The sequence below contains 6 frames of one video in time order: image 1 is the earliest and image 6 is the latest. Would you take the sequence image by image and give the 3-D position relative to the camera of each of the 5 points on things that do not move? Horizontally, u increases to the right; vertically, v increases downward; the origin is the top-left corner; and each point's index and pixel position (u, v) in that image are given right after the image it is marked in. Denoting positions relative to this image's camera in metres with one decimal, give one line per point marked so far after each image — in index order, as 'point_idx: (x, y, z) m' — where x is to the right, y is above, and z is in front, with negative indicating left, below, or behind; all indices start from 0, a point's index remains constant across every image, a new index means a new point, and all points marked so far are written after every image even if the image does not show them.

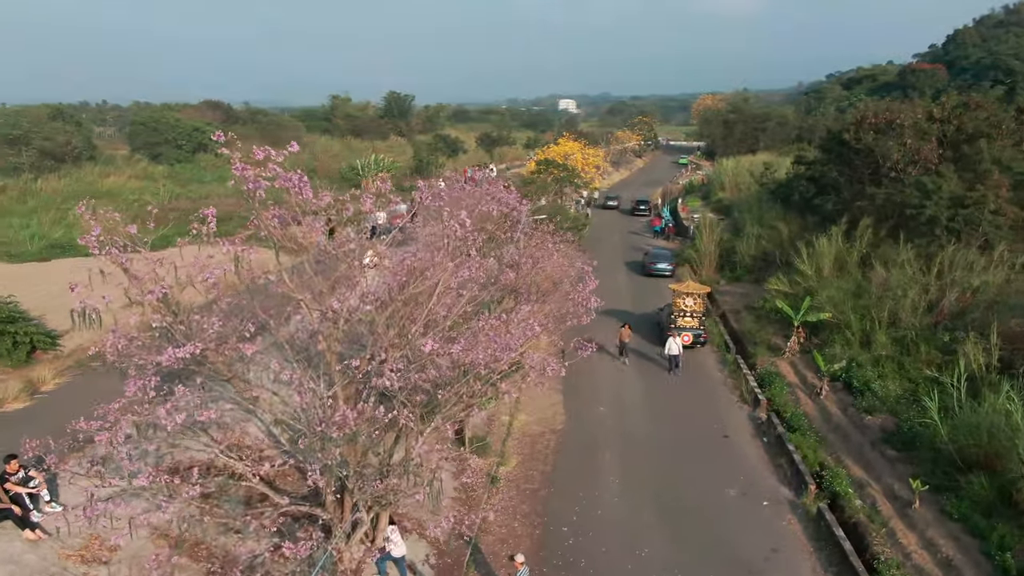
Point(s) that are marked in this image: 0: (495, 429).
0: (-0.3, -2.5, +12.7) m
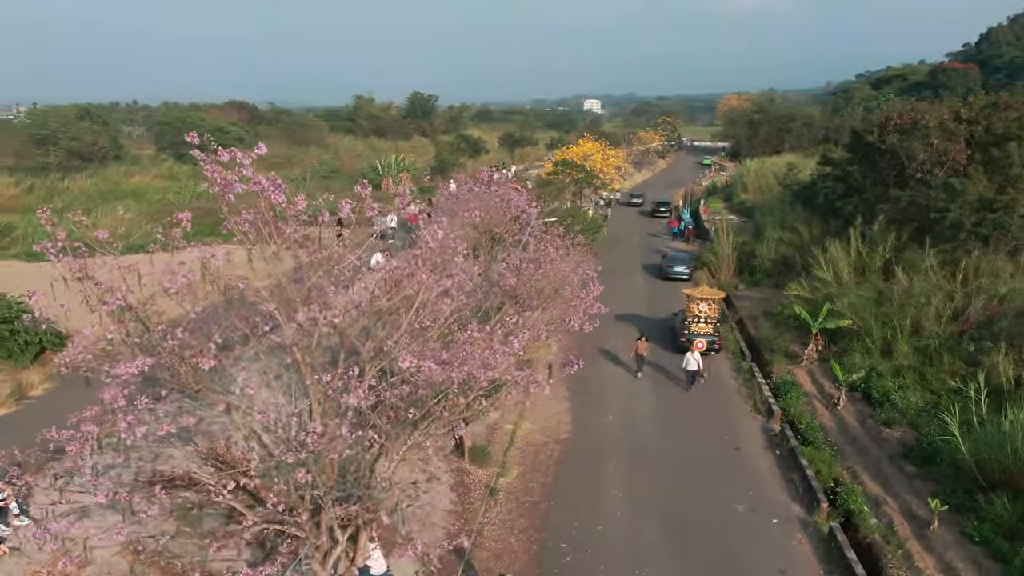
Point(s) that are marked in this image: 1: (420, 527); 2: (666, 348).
0: (-0.3, -2.6, +12.4) m
1: (-1.2, -3.1, +9.2) m
2: (+4.0, -1.5, +18.3) m
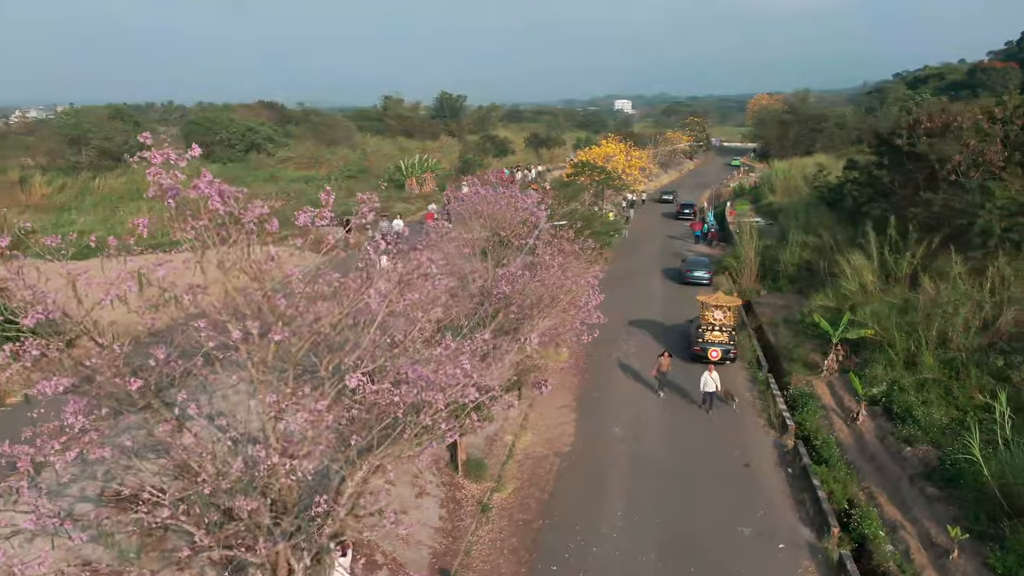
0: (-0.3, -2.7, +12.0) m
1: (-1.3, -3.2, +8.9) m
2: (+4.2, -1.7, +17.8) m
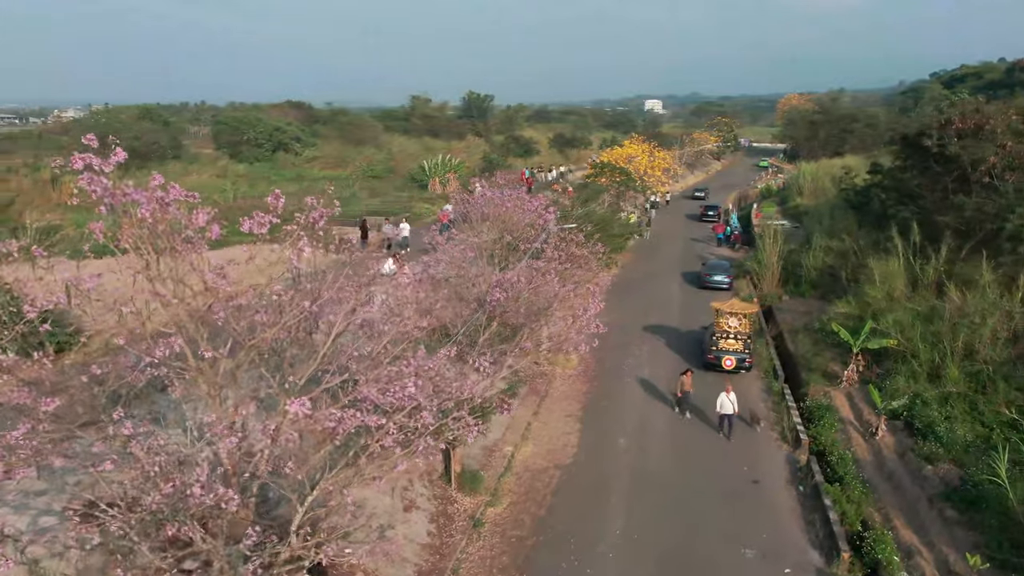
0: (-0.3, -2.8, +11.6) m
1: (-1.5, -3.3, +8.5) m
2: (+4.4, -1.8, +17.2) m
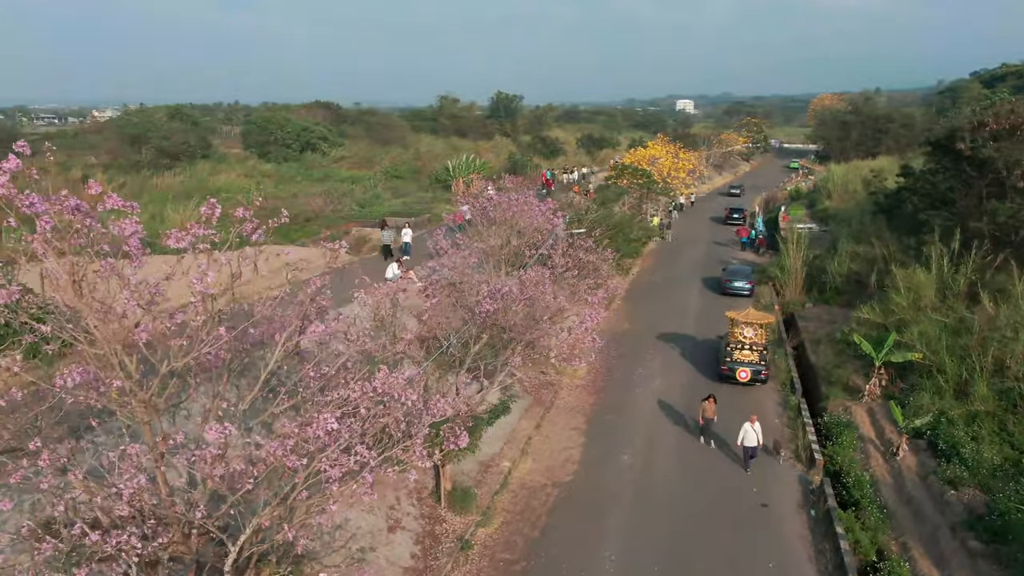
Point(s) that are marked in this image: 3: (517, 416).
0: (-0.4, -2.9, +11.1) m
1: (-1.6, -3.4, +8.1) m
2: (+4.5, -2.0, +16.6) m
3: (+0.1, -2.4, +13.4) m
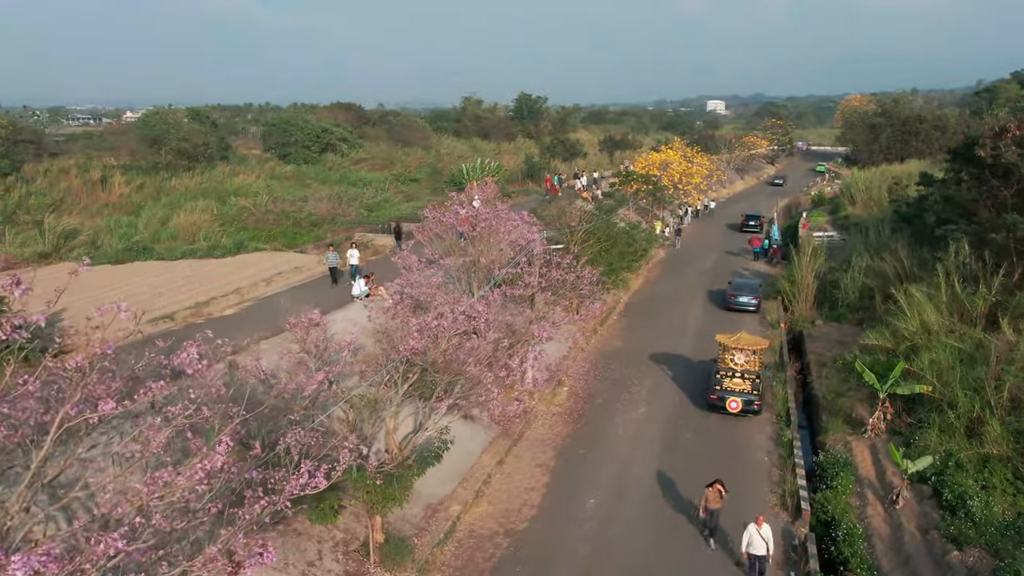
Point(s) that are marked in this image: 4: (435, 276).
0: (-1.1, -3.3, +10.1) m
1: (-2.5, -3.8, +7.2) m
2: (+4.0, -2.4, +15.4) m
3: (-0.6, -2.8, +12.4) m
4: (-1.4, +0.2, +13.1) m
